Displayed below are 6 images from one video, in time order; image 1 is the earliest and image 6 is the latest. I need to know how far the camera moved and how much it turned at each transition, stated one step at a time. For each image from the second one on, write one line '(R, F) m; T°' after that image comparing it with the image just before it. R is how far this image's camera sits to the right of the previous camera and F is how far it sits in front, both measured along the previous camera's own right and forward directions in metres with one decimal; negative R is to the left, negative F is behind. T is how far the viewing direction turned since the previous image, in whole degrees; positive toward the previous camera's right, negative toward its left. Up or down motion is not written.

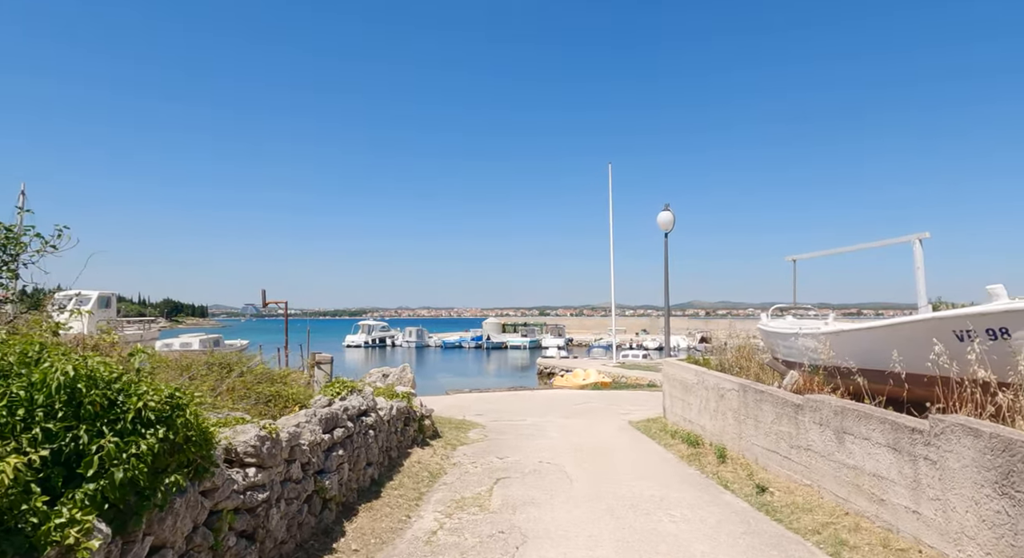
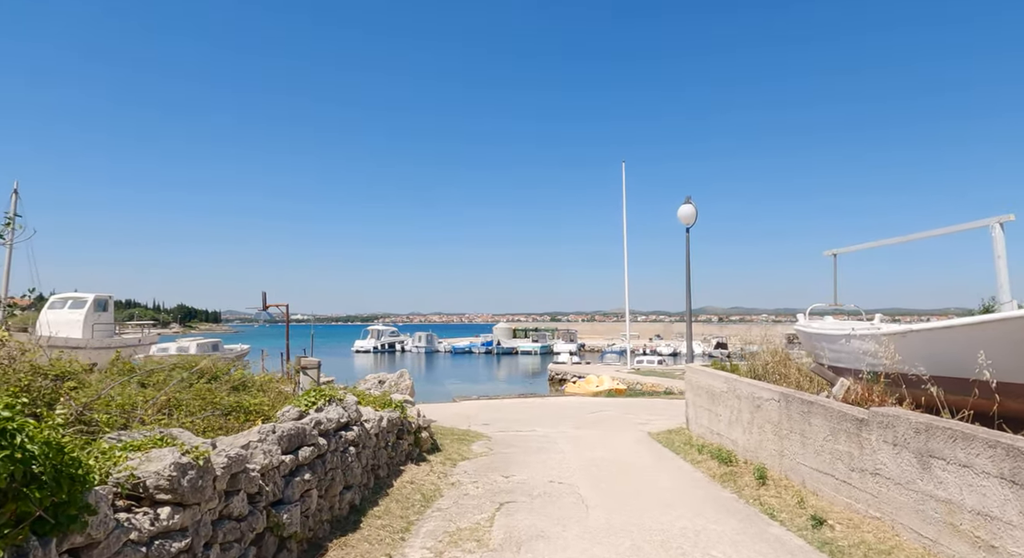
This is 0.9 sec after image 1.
(+0.1, +1.2) m; -1°
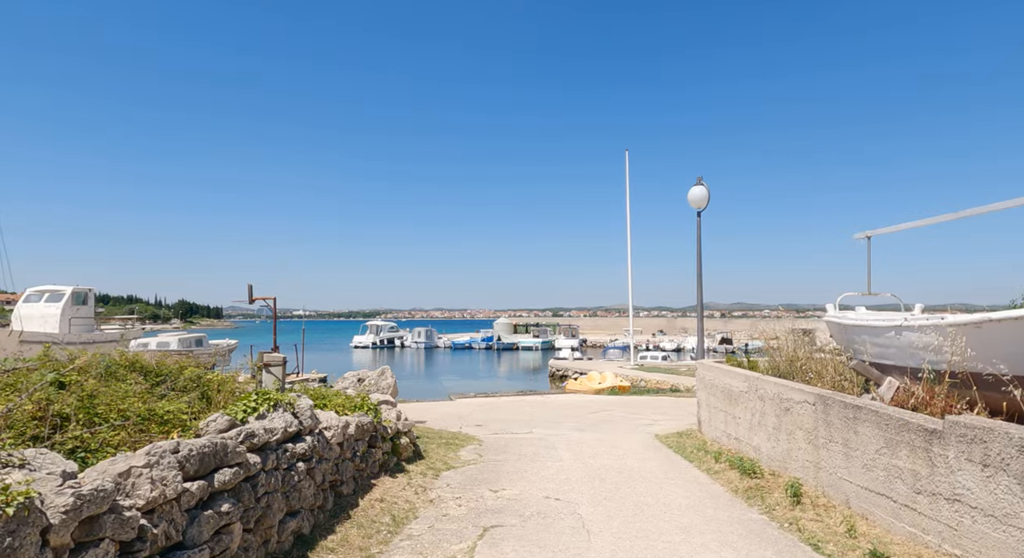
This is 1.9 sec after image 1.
(+0.1, +1.3) m; 0°
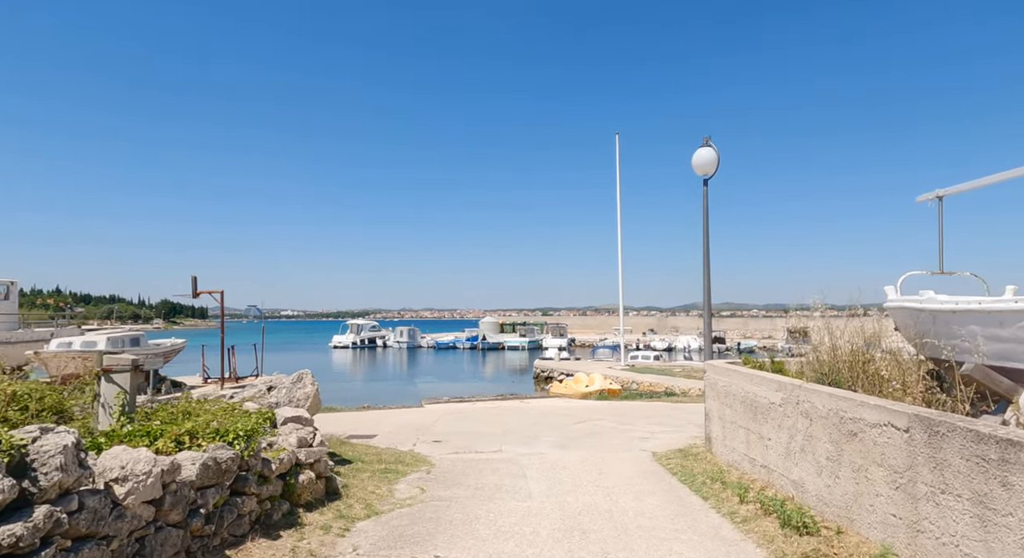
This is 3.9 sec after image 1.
(+0.4, +2.6) m; +1°
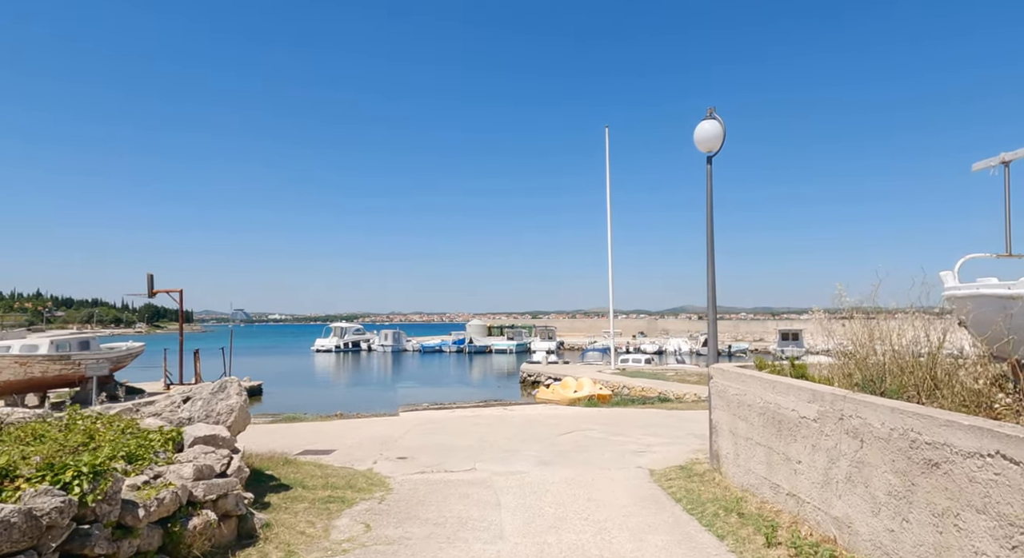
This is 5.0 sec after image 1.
(+0.2, +1.5) m; +1°
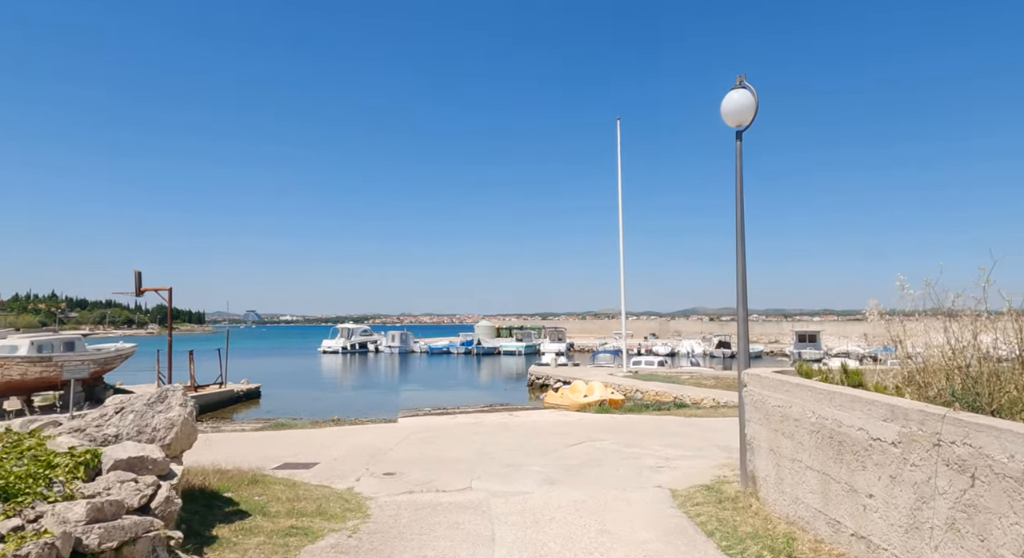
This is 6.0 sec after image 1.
(+0.1, +1.2) m; -1°
